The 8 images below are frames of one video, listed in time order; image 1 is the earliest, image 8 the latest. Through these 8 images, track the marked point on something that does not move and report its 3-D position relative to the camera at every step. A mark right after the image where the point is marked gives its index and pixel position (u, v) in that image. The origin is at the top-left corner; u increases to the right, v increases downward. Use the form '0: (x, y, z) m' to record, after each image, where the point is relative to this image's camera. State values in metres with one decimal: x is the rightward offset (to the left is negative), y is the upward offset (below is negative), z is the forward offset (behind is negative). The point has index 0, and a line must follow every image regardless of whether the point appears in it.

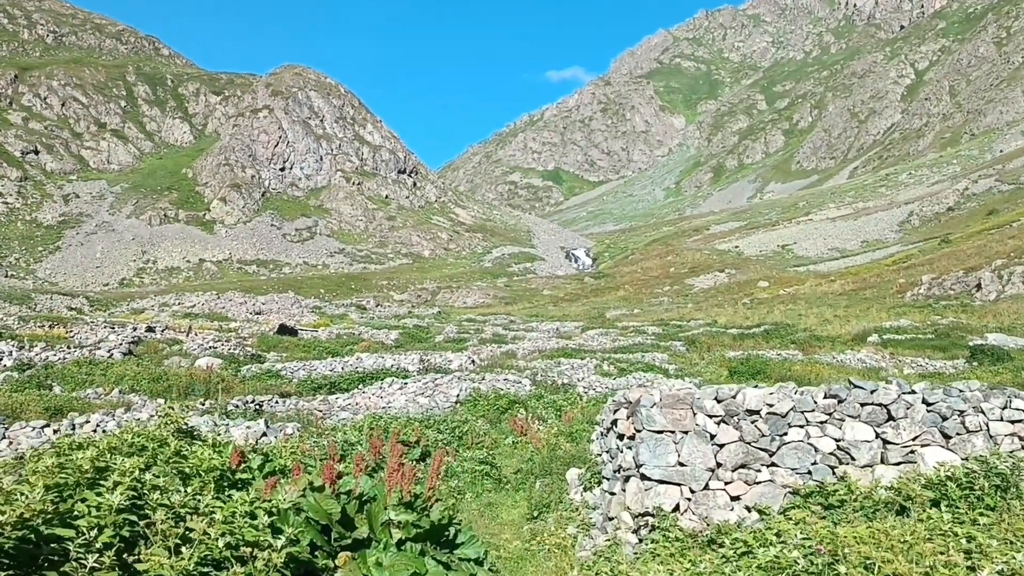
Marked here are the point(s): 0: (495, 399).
0: (-0.3, -2.2, +18.7) m
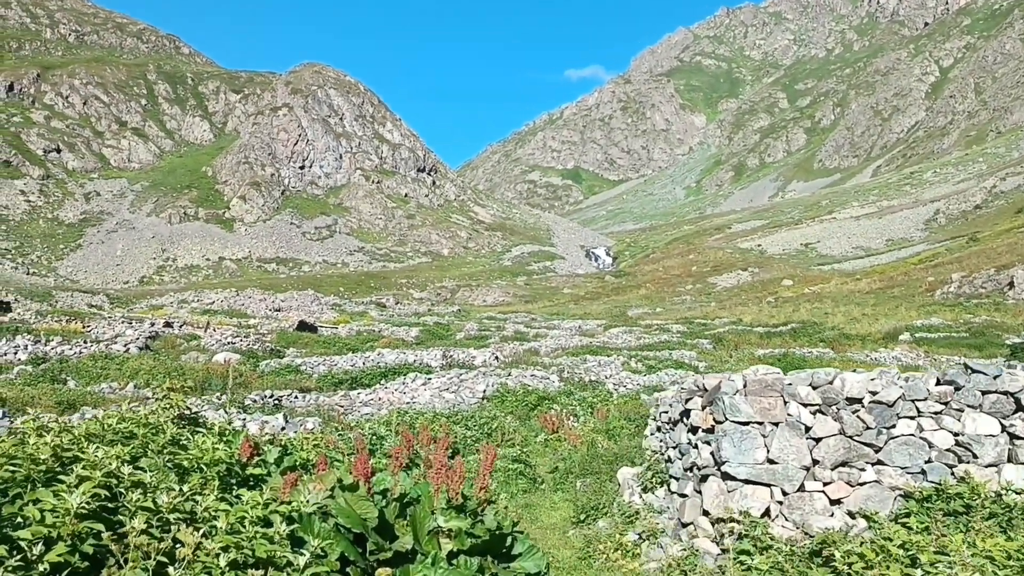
0: (+0.2, -2.0, +17.9) m
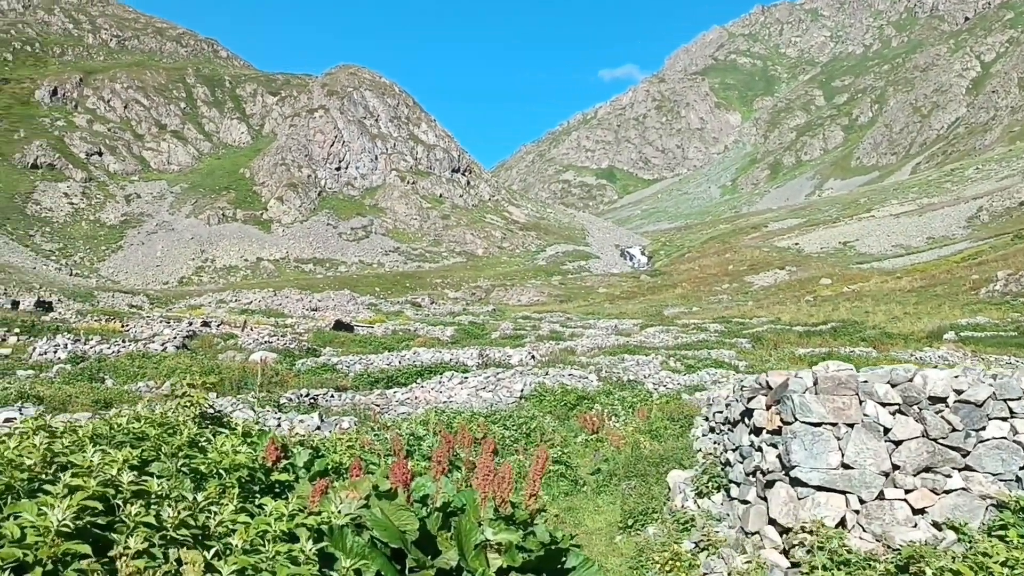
0: (+0.9, -2.0, +17.5) m
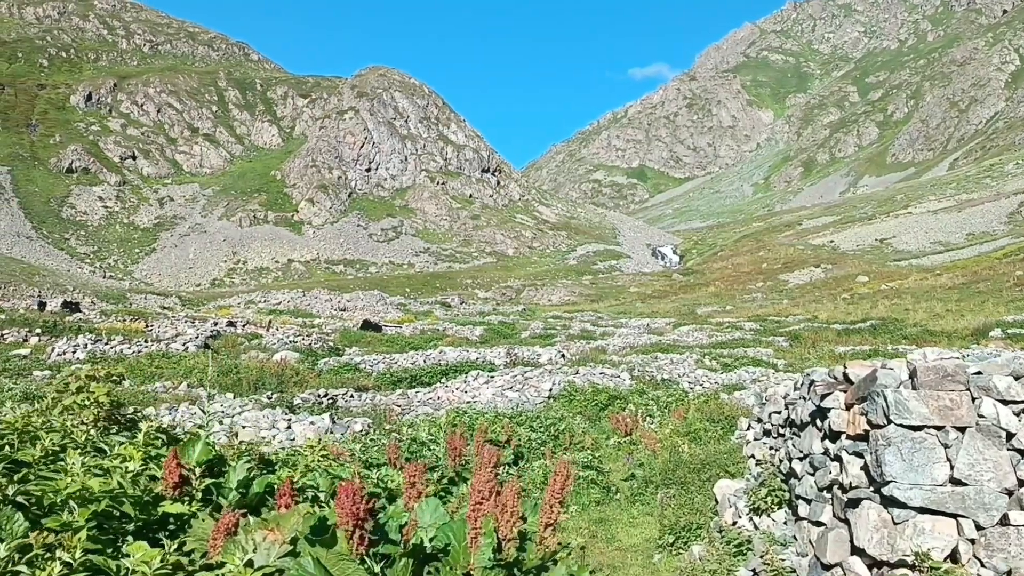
0: (+1.4, -1.9, +16.5) m
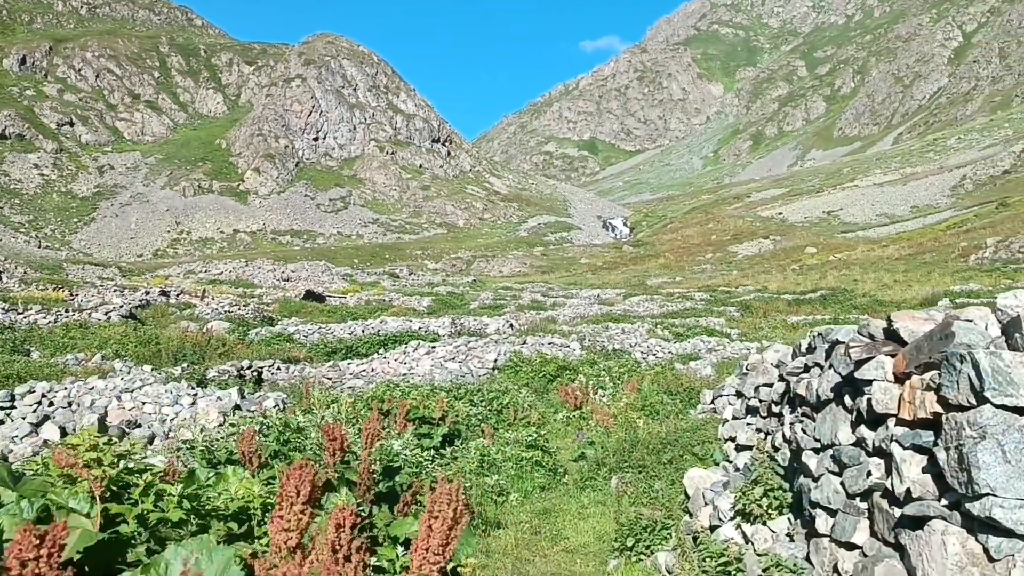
0: (+0.5, -1.3, +15.3) m
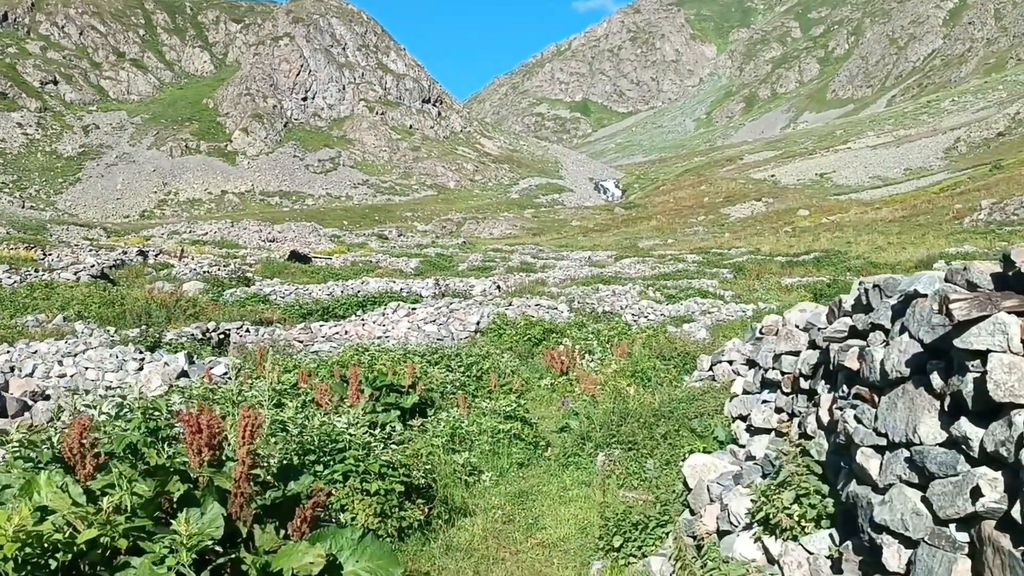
0: (+0.2, -0.6, +14.4) m
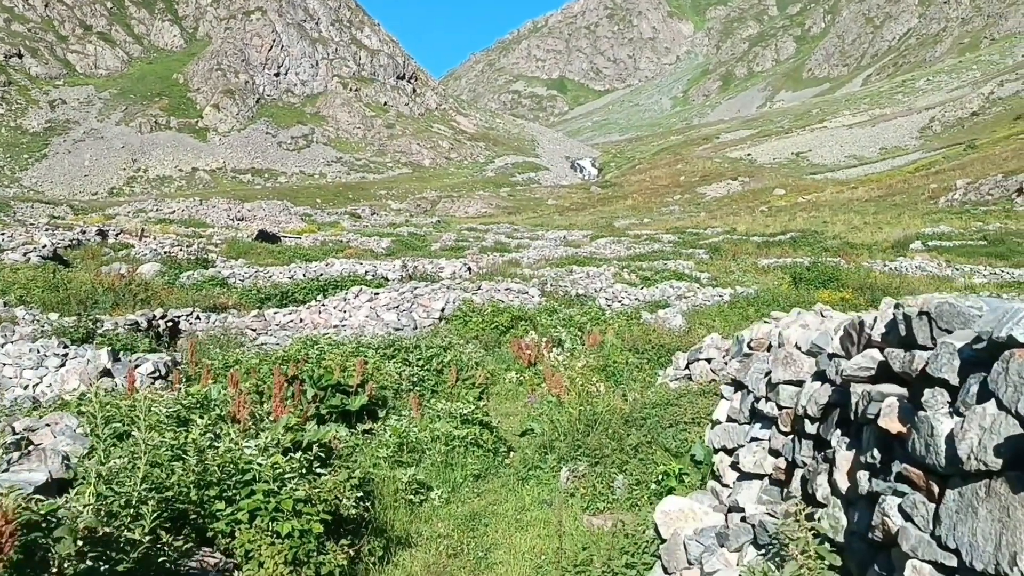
0: (-0.3, -0.4, +13.6) m
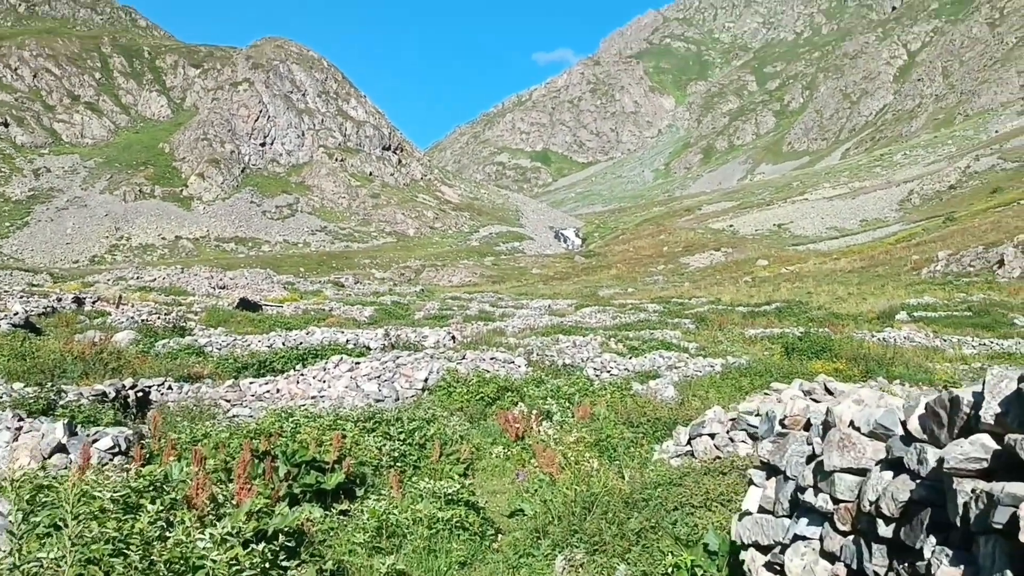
0: (-0.5, -1.3, +13.1) m
